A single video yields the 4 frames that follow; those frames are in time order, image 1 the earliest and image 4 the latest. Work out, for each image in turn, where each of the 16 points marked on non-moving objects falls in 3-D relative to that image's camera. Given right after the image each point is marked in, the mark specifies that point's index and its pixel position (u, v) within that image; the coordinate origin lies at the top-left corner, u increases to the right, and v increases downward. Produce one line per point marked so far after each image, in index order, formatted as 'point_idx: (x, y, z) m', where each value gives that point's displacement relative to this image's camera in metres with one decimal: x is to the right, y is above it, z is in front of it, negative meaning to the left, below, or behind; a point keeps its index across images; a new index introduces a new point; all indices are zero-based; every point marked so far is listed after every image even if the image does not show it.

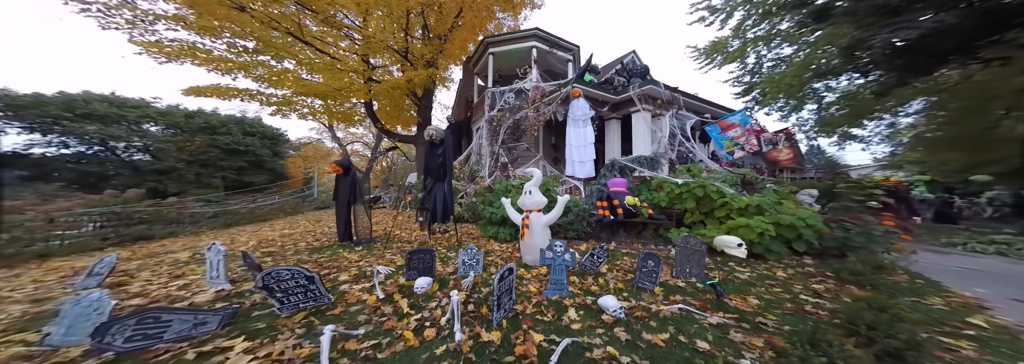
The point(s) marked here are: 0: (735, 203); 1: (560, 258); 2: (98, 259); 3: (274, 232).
0: (+4.2, -0.4, +4.4) m
1: (+0.6, -1.0, +3.1) m
2: (-4.9, -0.9, +2.8) m
3: (-7.6, -1.5, +7.5) m
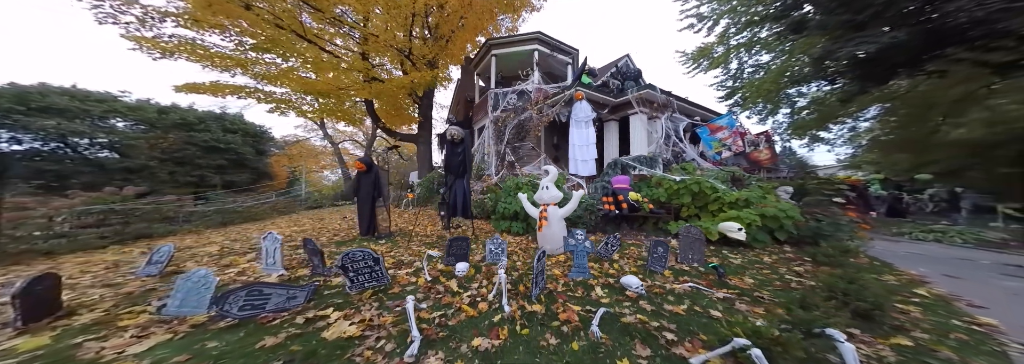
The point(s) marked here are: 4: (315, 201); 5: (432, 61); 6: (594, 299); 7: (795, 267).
0: (+4.5, -0.3, +5.0) m
1: (+1.0, -0.9, +3.5) m
2: (-4.4, -0.8, +2.9) m
3: (-7.4, -1.4, +7.5) m
4: (-12.6, -1.2, +14.9) m
5: (-4.0, +5.8, +11.4) m
6: (+1.0, -1.4, +2.9) m
7: (+4.6, -1.4, +3.8) m
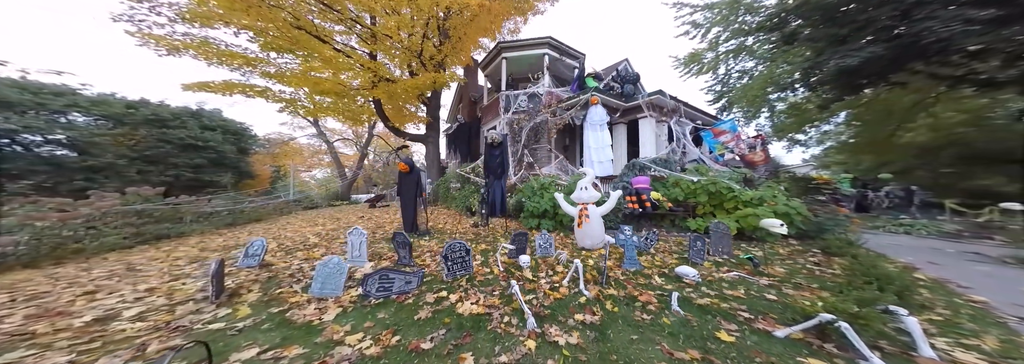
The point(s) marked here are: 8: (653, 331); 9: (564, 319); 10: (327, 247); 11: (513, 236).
0: (+5.4, -0.4, +5.6) m
1: (+2.0, -0.9, +3.9) m
2: (-3.4, -0.9, +3.0) m
3: (-6.6, -1.5, +7.4) m
4: (-12.2, -1.2, +14.5) m
5: (-3.5, +5.8, +11.5) m
6: (+2.0, -1.5, +3.3) m
7: (+5.5, -1.4, +4.4) m
8: (+1.4, -1.5, +2.3) m
9: (+0.6, -1.4, +2.4) m
10: (-3.4, -1.2, +4.4) m
11: (0.0, -0.9, +3.9) m
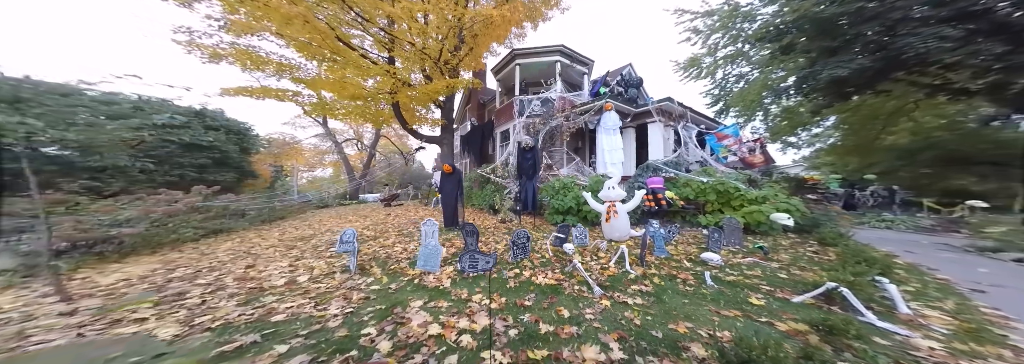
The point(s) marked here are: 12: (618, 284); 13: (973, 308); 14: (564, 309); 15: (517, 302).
0: (+6.3, -0.3, +6.3) m
1: (+2.9, -0.9, +4.6) m
2: (-2.5, -0.8, +3.6) m
3: (-5.8, -1.5, +8.0) m
4: (-11.5, -1.2, +14.9) m
5: (-2.7, +5.8, +12.1) m
6: (+2.9, -1.4, +4.0) m
7: (+6.4, -1.4, +5.1) m
8: (+2.3, -1.4, +2.9) m
9: (+1.5, -1.4, +3.1) m
10: (-2.6, -1.2, +5.0) m
11: (+0.9, -0.9, +4.5) m
12: (+1.4, -1.4, +3.2) m
13: (+5.2, -1.4, +2.7) m
14: (+0.6, -1.4, +2.5) m
15: (+0.1, -1.3, +2.6) m
